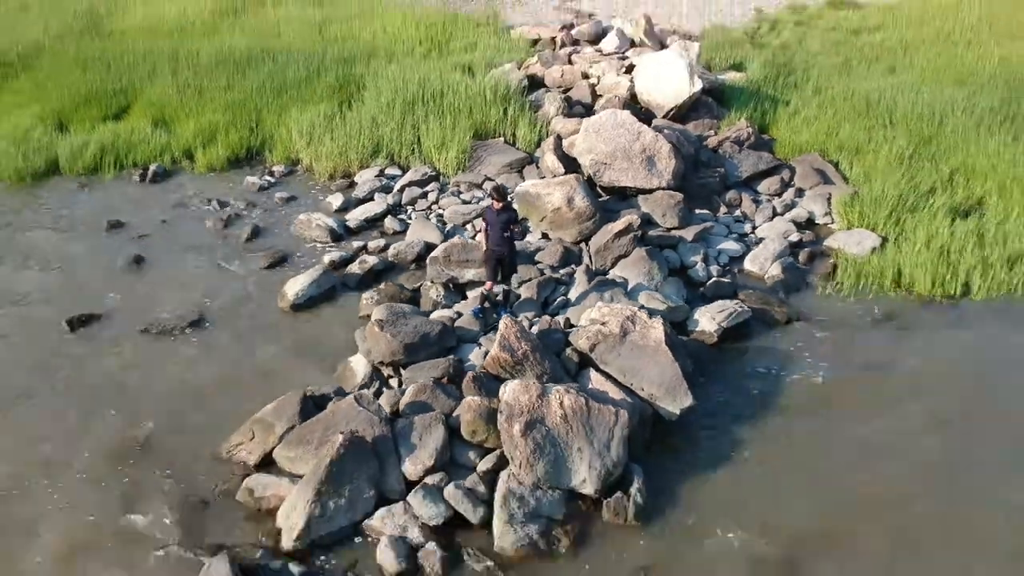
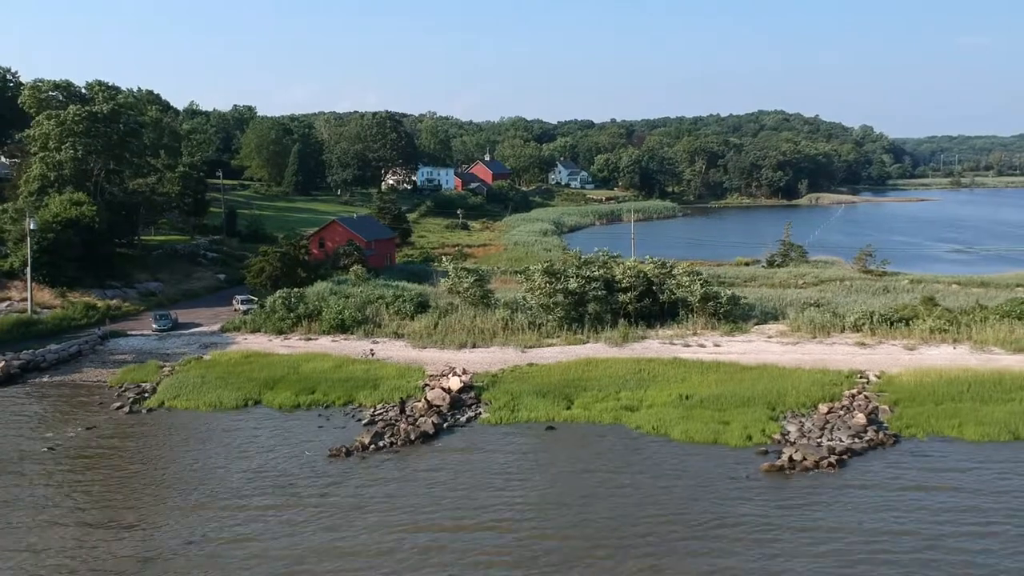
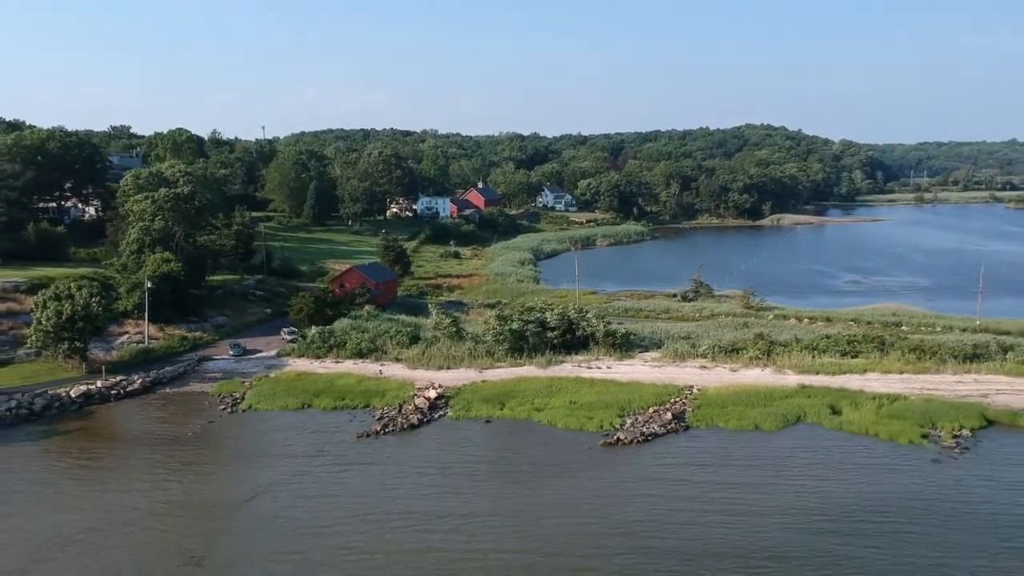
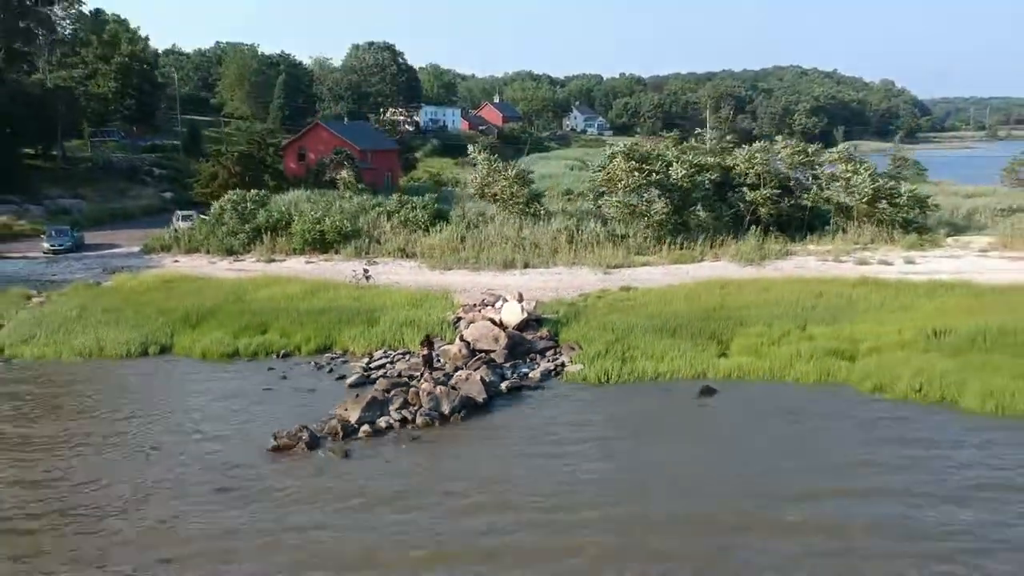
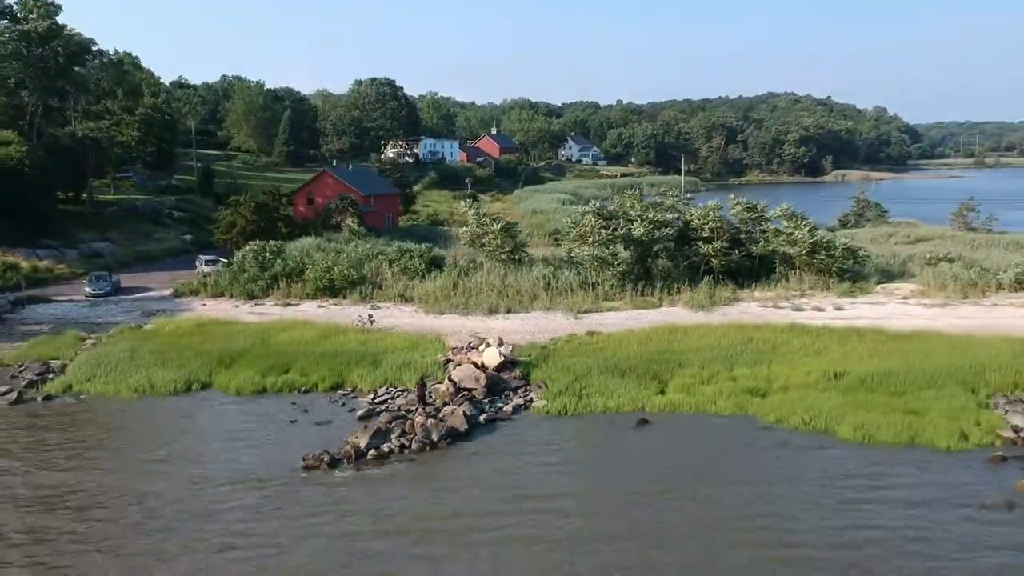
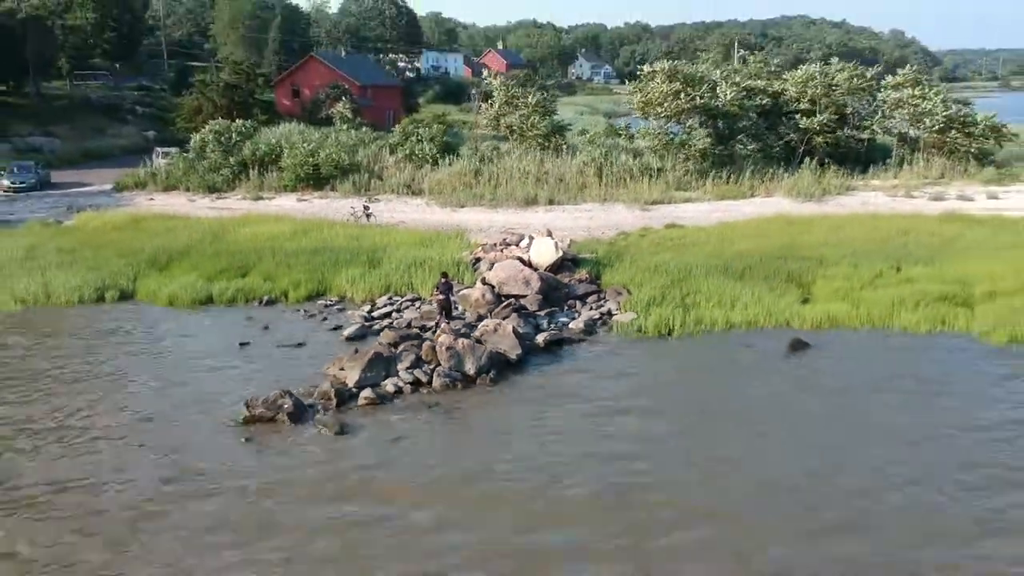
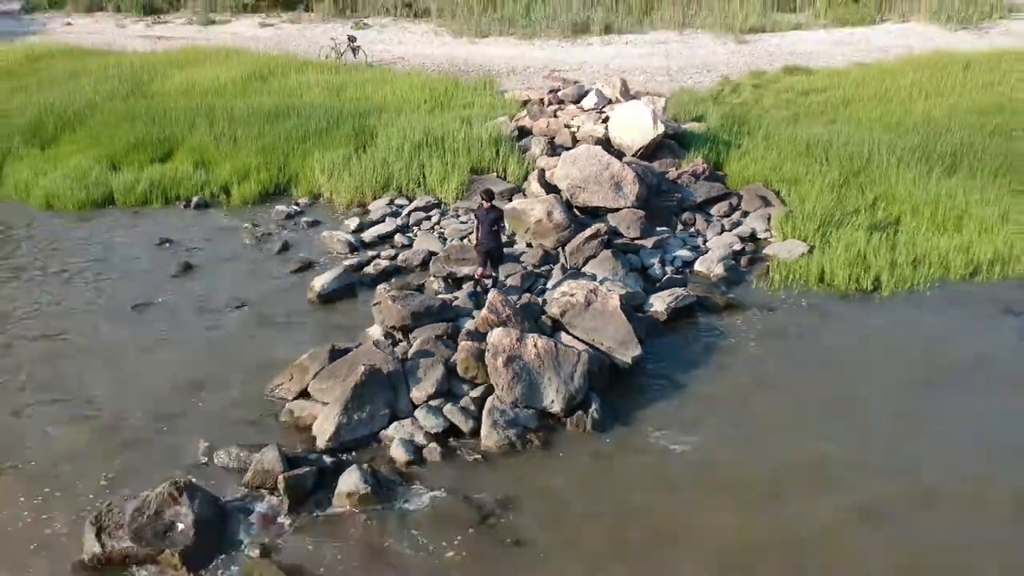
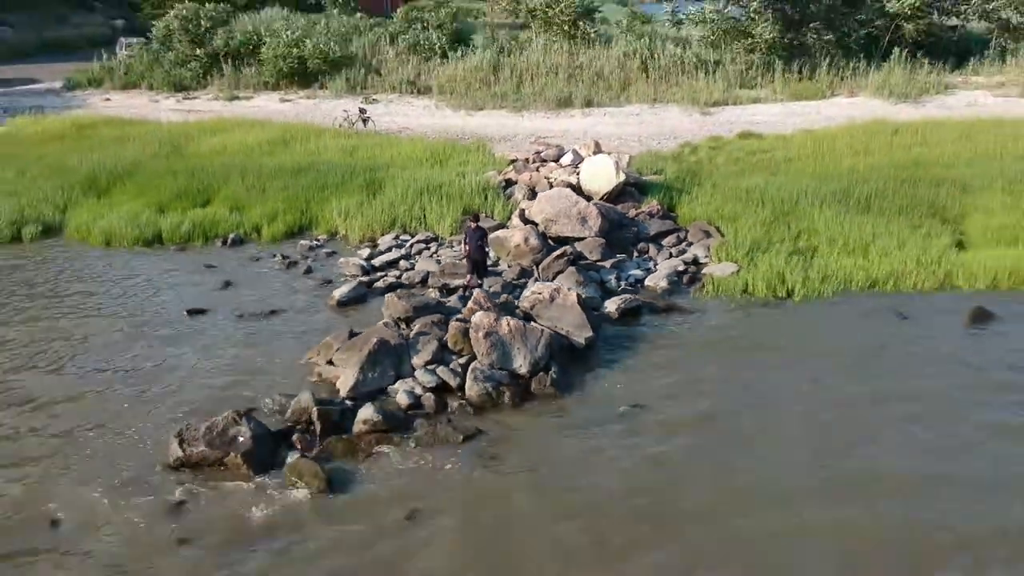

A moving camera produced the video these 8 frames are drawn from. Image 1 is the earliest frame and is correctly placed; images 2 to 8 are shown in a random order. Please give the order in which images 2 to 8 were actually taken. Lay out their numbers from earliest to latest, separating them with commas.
7, 8, 6, 4, 5, 2, 3
